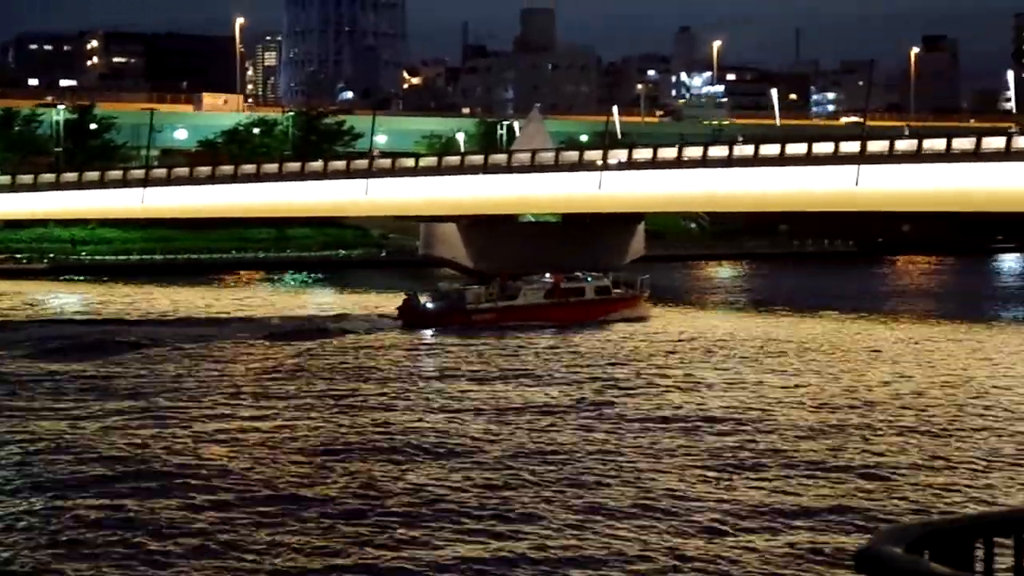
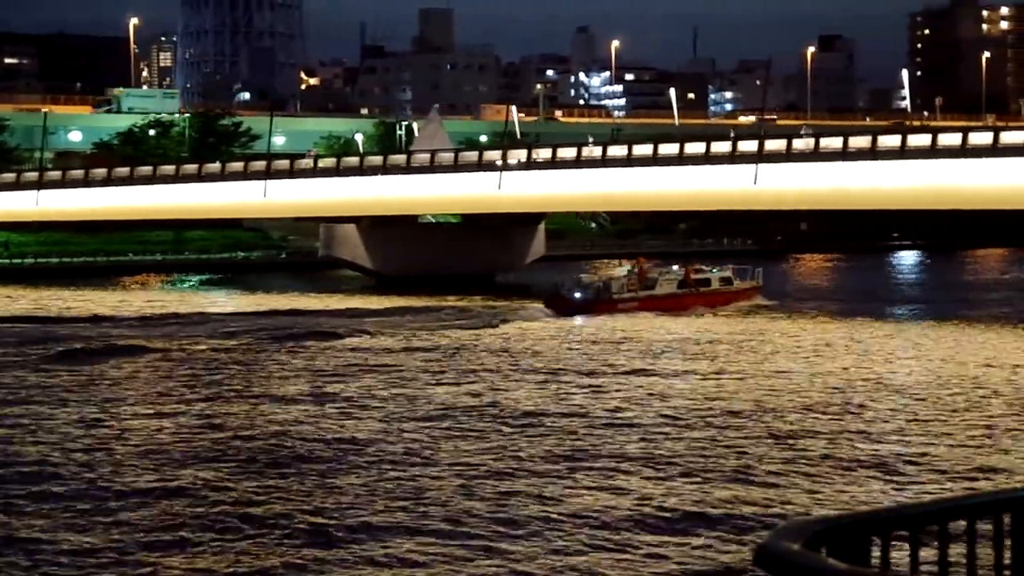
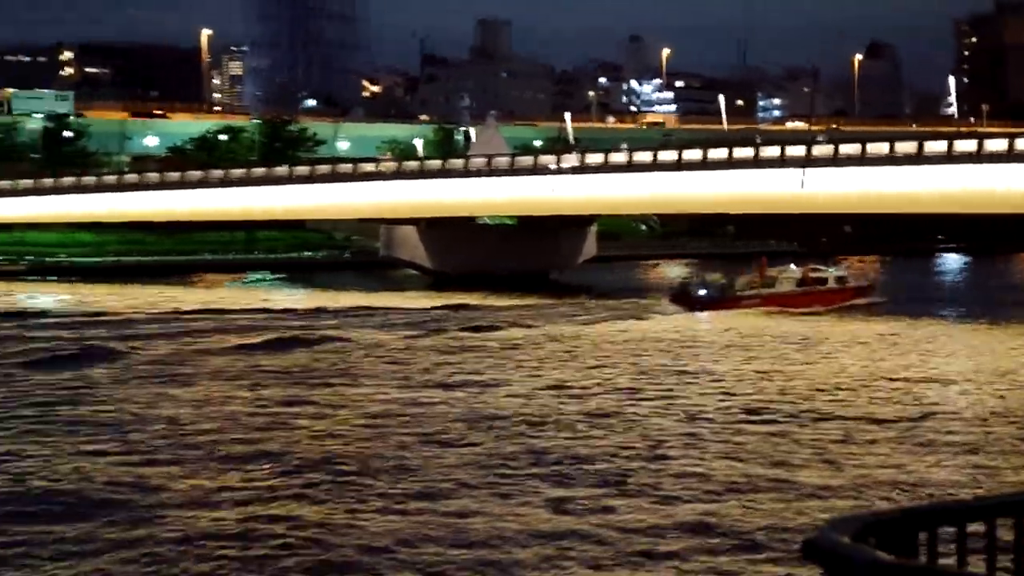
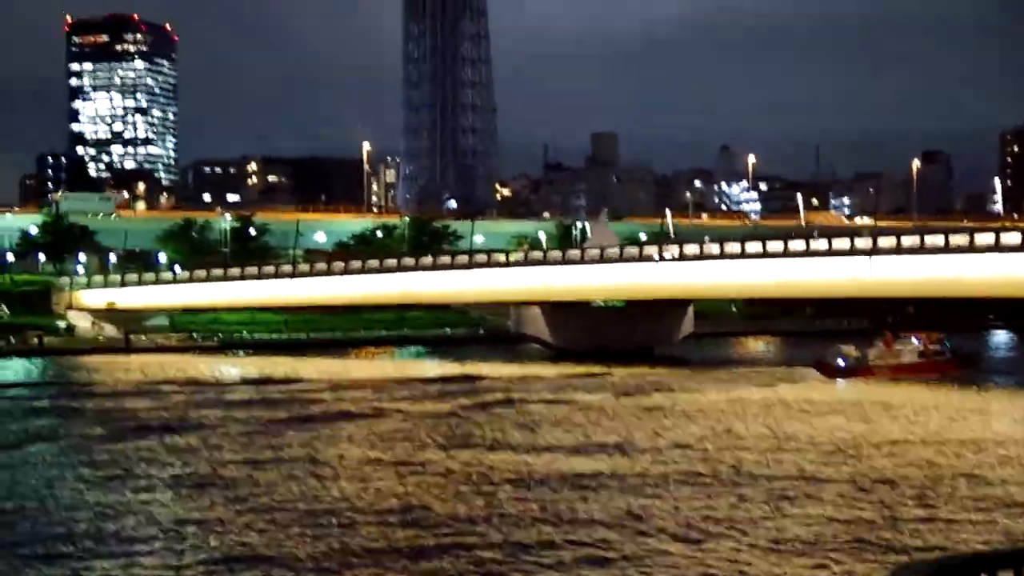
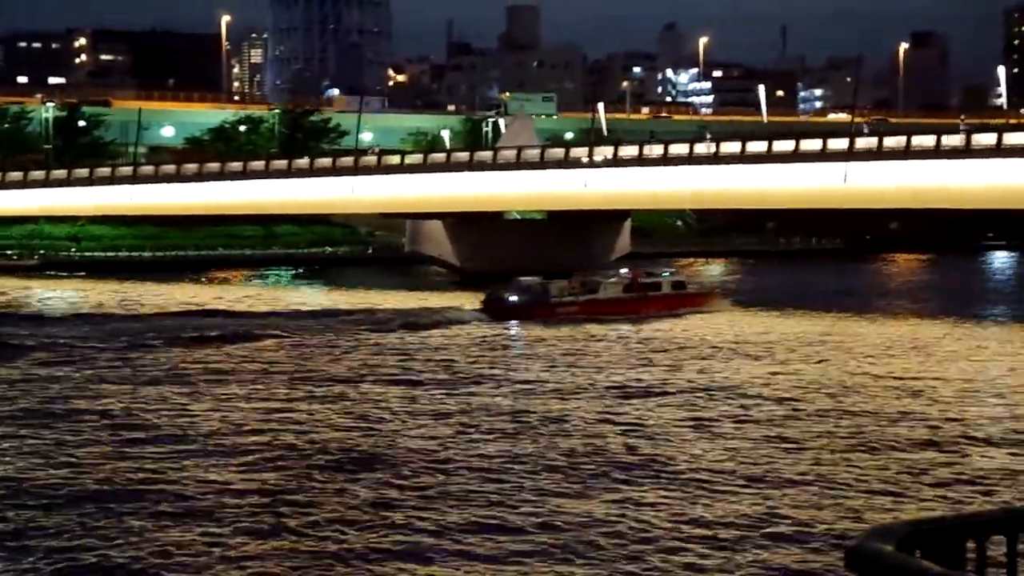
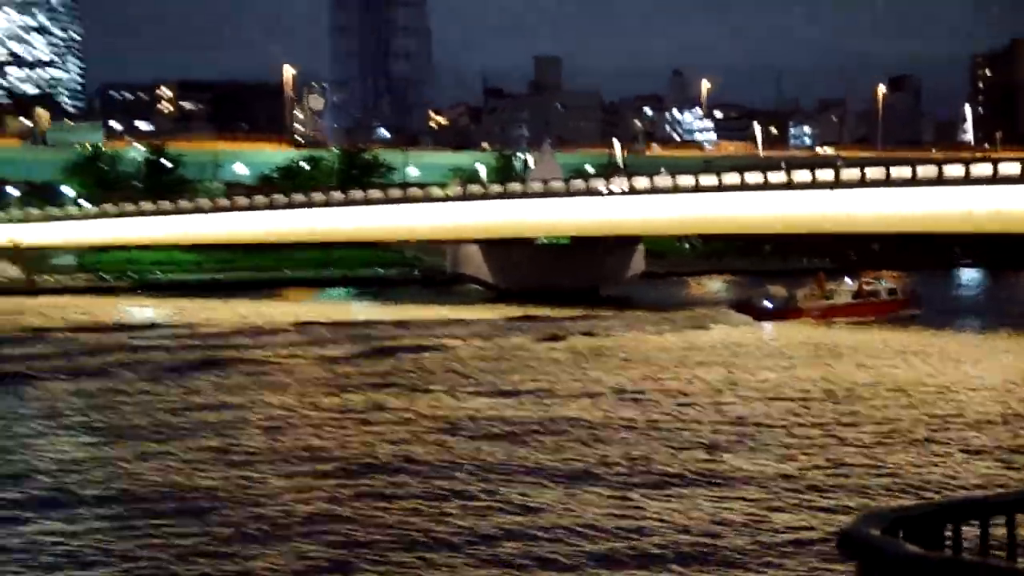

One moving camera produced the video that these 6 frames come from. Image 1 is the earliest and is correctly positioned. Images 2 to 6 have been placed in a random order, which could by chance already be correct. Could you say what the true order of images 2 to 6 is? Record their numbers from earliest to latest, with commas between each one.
5, 2, 3, 6, 4
